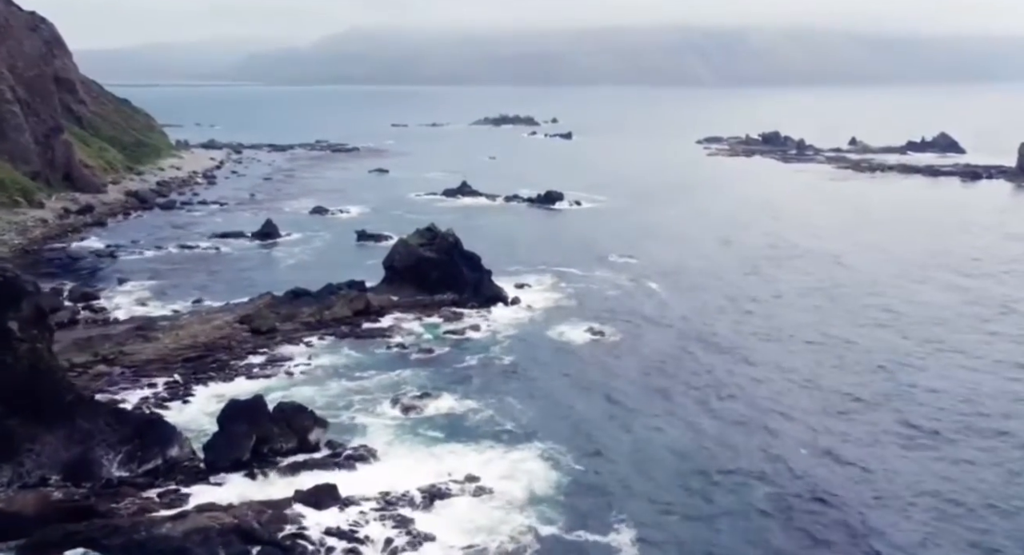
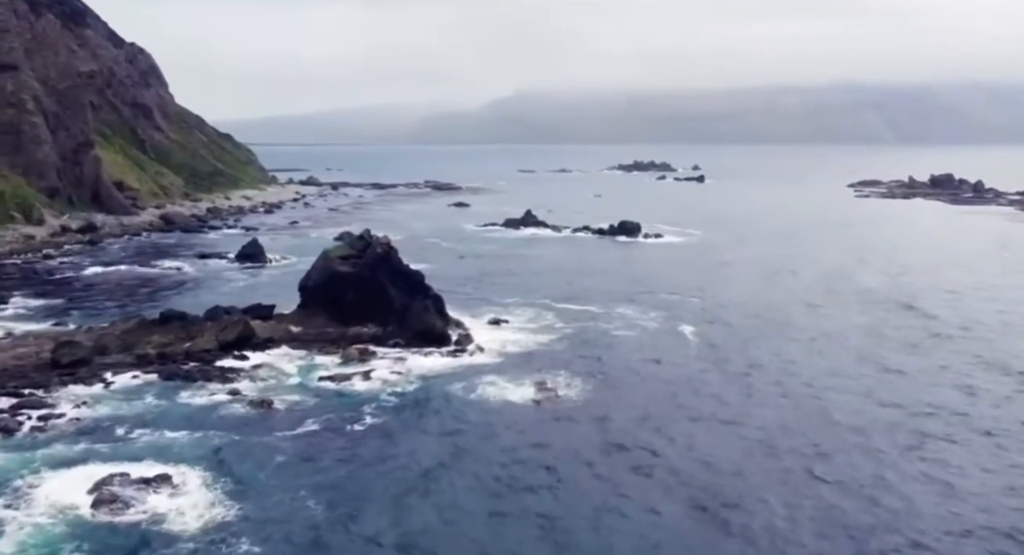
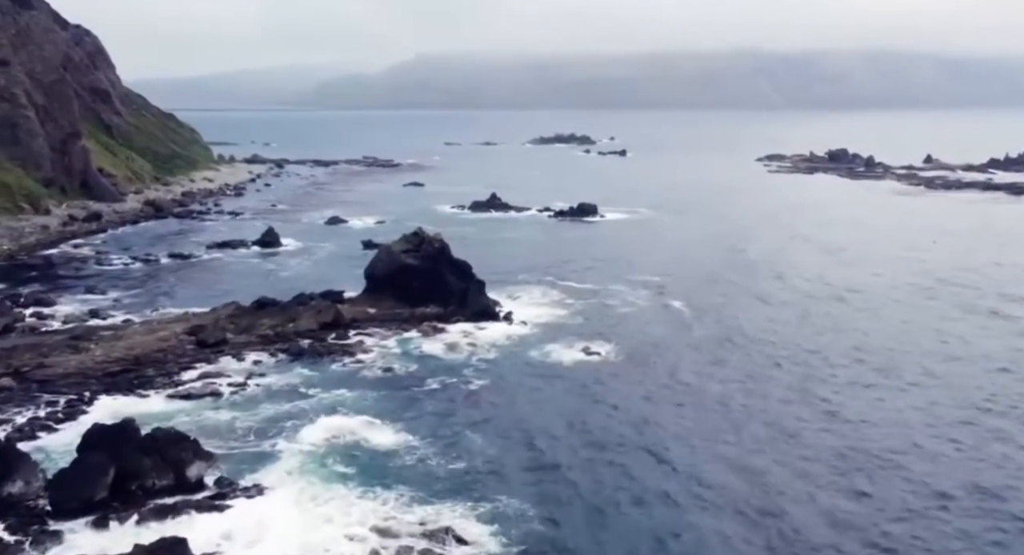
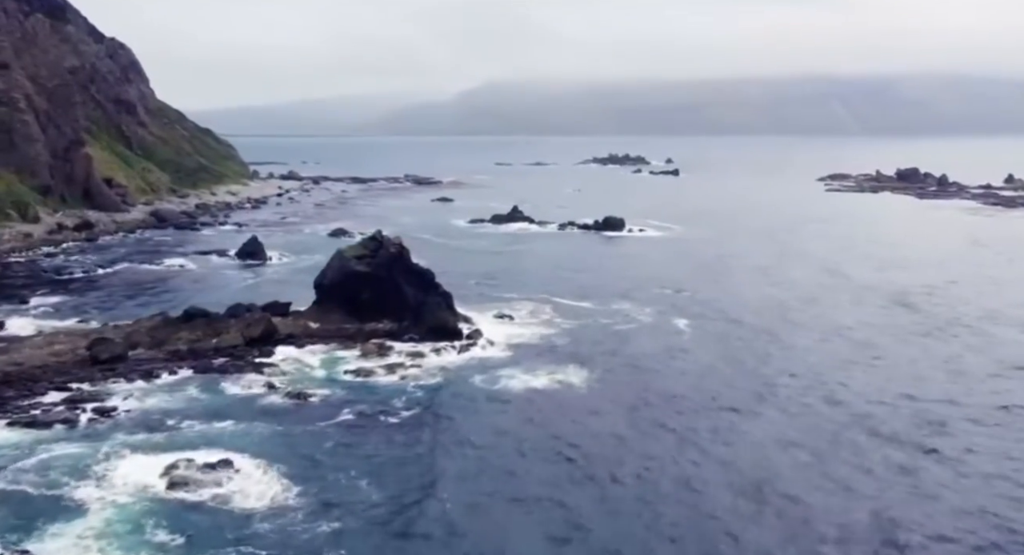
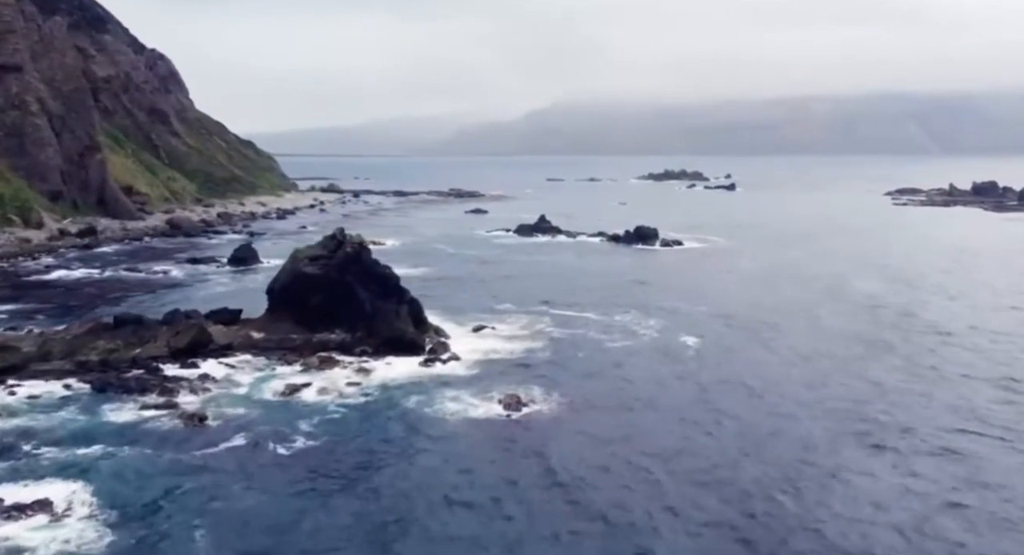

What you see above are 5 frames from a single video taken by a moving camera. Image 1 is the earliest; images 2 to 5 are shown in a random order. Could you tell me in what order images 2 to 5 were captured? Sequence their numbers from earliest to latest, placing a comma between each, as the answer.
3, 4, 2, 5
